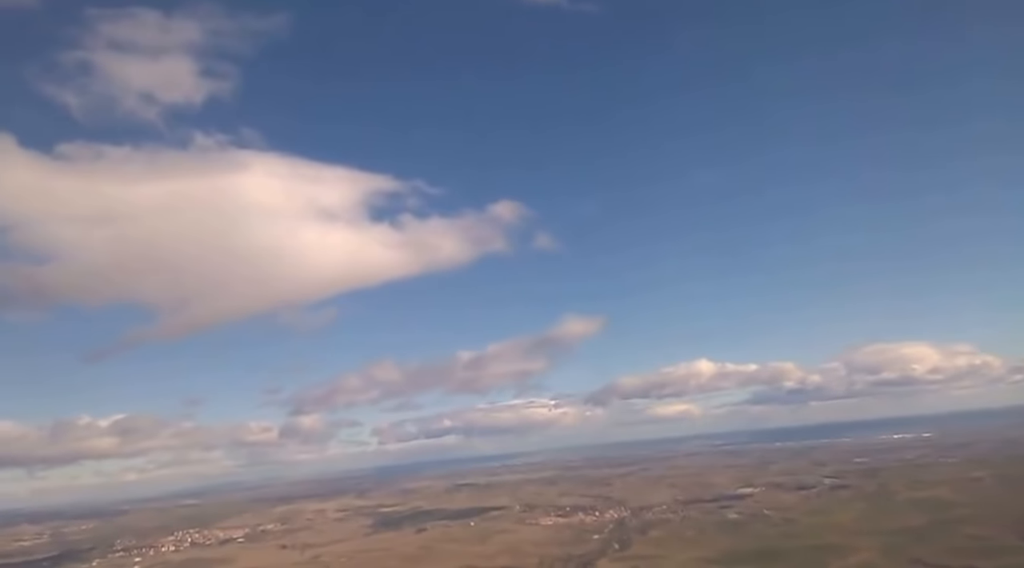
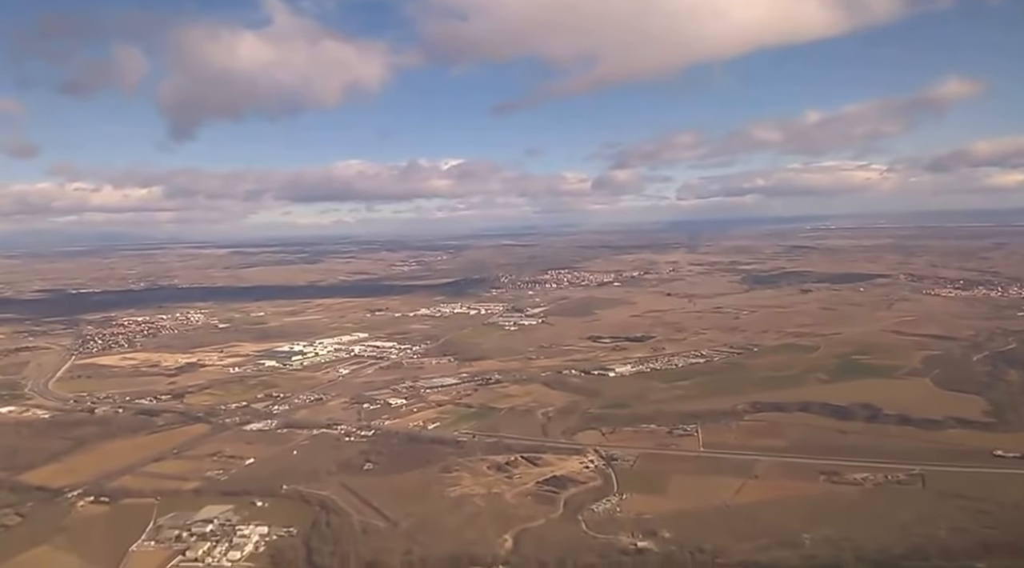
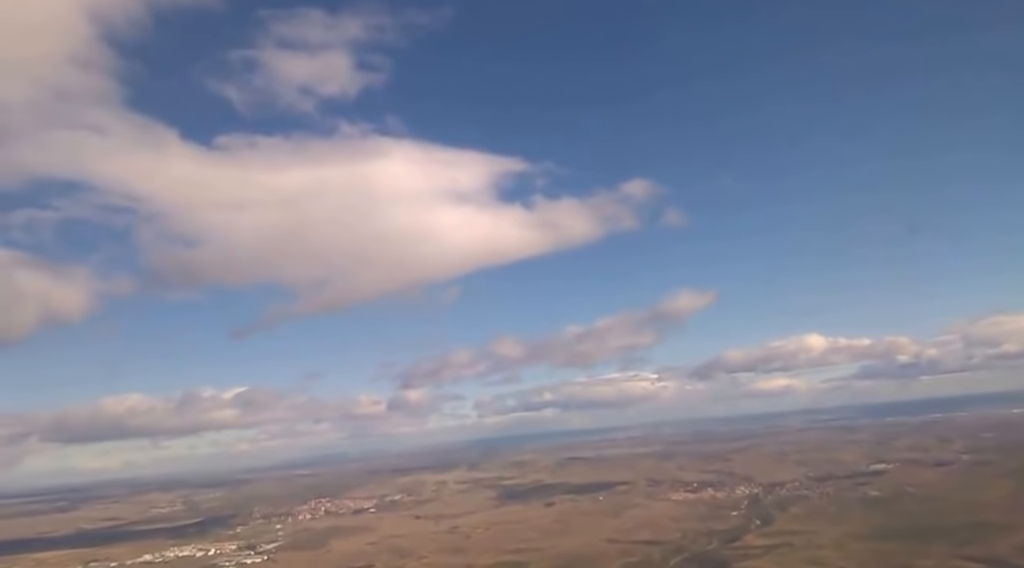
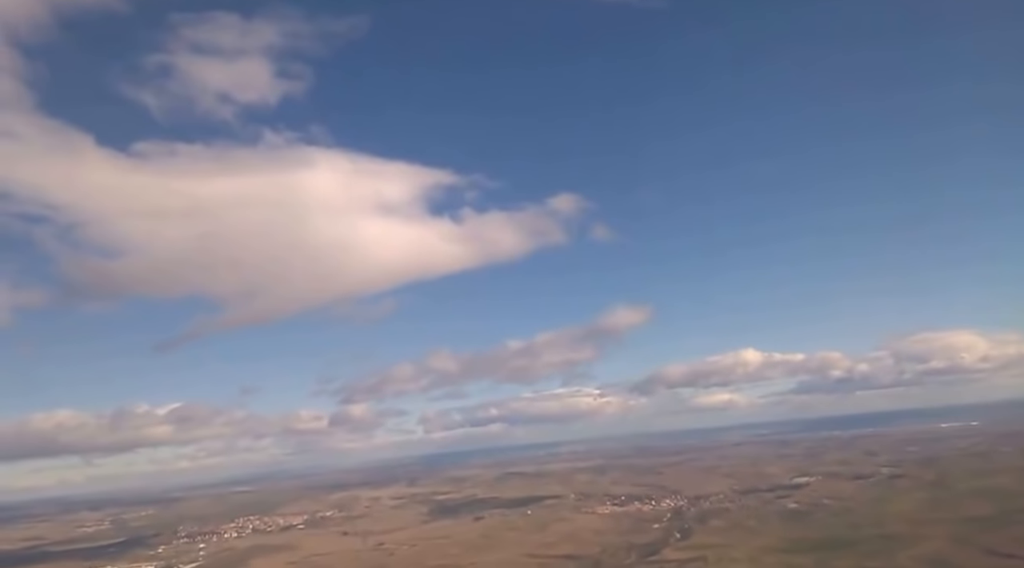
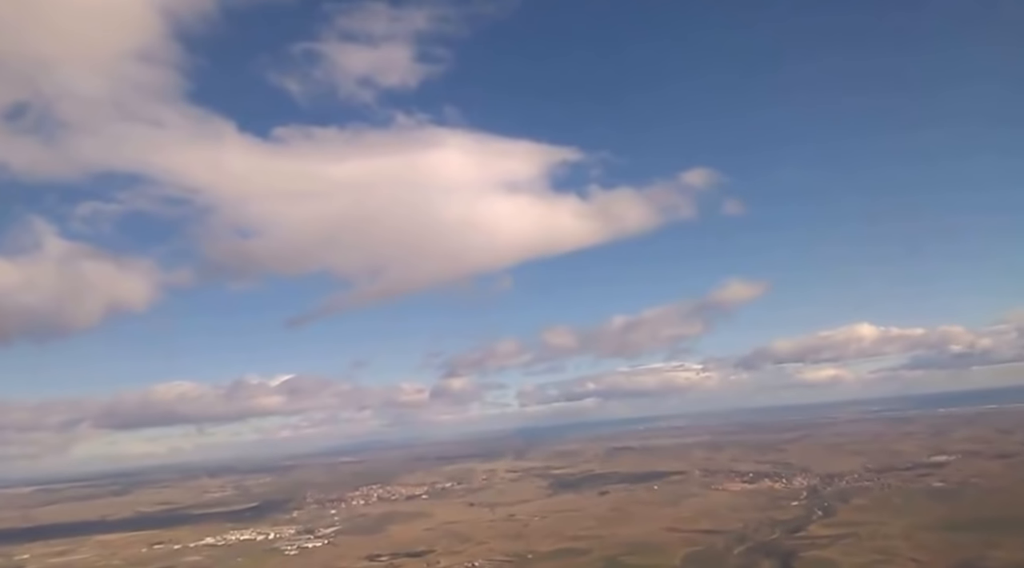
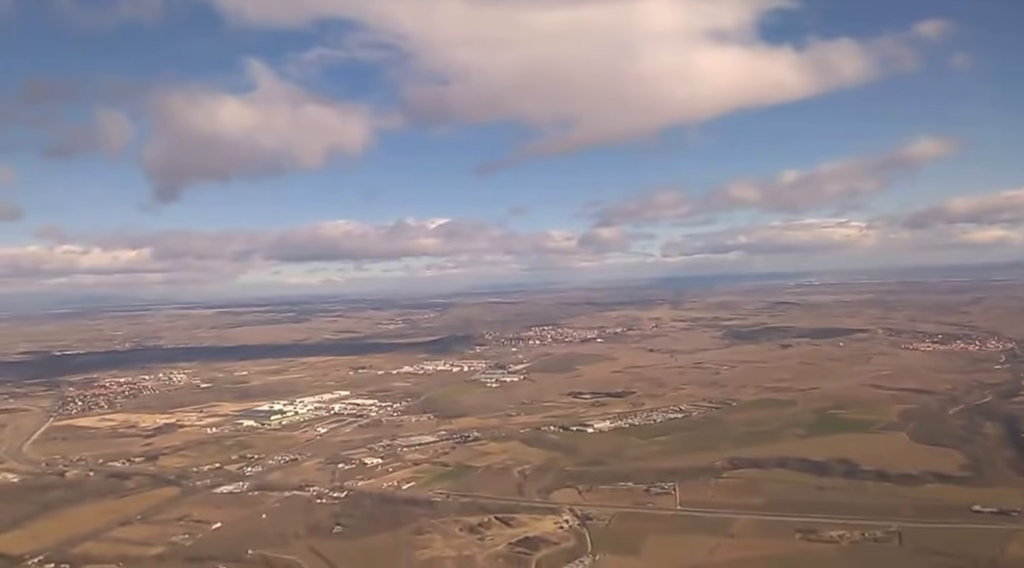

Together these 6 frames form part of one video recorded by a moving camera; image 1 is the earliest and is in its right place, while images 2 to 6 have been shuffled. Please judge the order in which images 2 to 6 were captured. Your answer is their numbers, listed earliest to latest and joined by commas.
4, 3, 5, 6, 2
